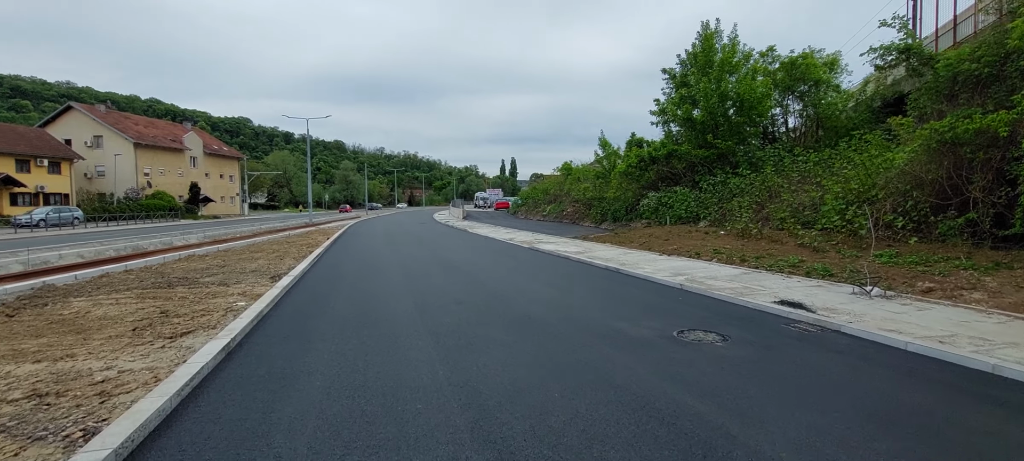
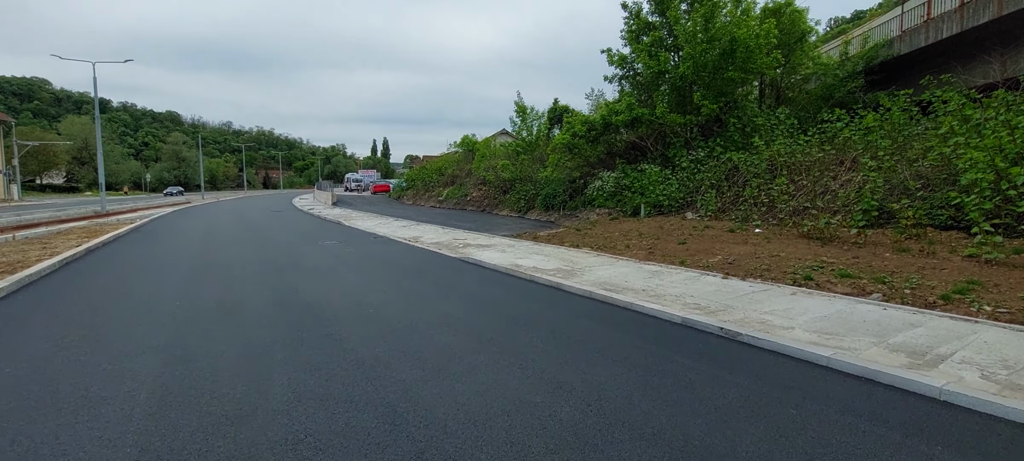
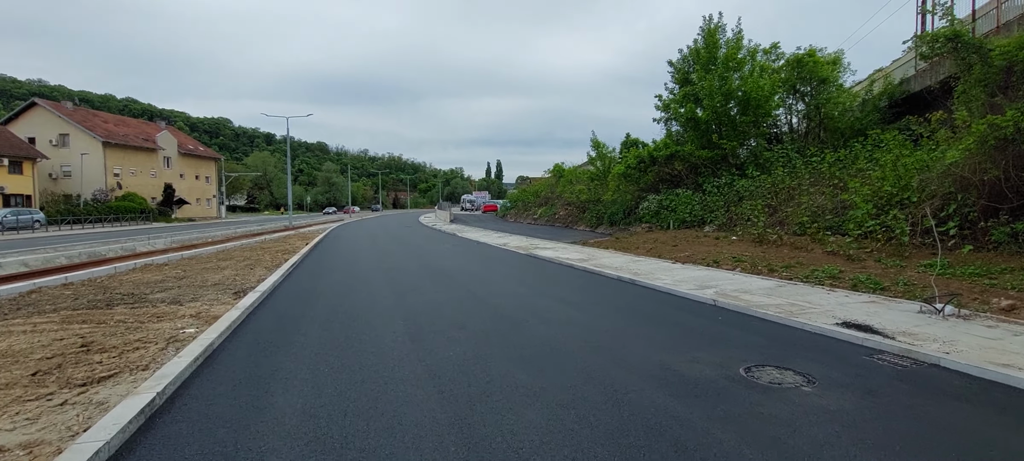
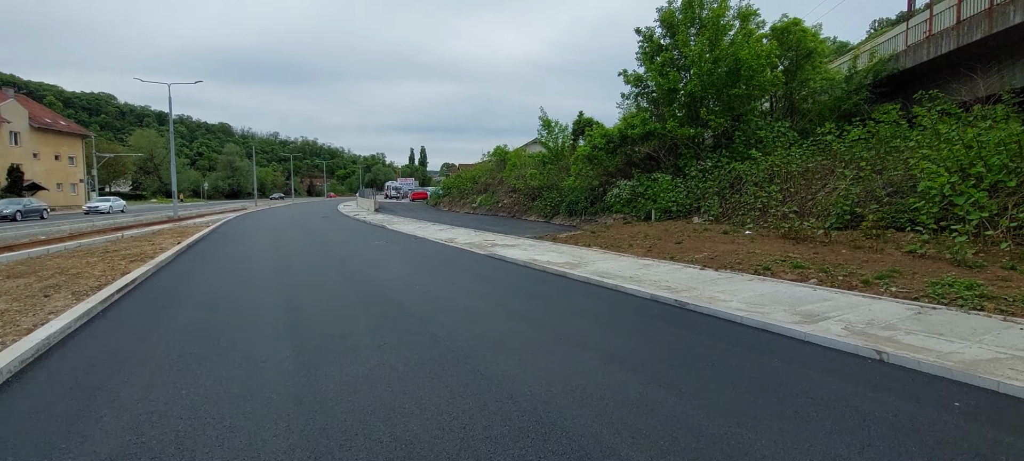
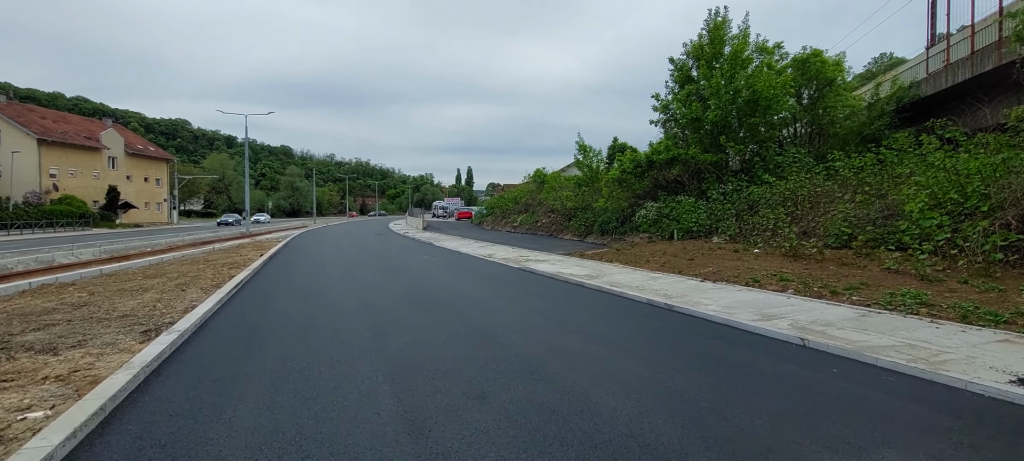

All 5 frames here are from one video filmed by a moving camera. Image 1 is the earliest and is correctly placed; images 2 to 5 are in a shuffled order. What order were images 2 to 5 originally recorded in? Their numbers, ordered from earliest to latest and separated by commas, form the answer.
3, 5, 4, 2
